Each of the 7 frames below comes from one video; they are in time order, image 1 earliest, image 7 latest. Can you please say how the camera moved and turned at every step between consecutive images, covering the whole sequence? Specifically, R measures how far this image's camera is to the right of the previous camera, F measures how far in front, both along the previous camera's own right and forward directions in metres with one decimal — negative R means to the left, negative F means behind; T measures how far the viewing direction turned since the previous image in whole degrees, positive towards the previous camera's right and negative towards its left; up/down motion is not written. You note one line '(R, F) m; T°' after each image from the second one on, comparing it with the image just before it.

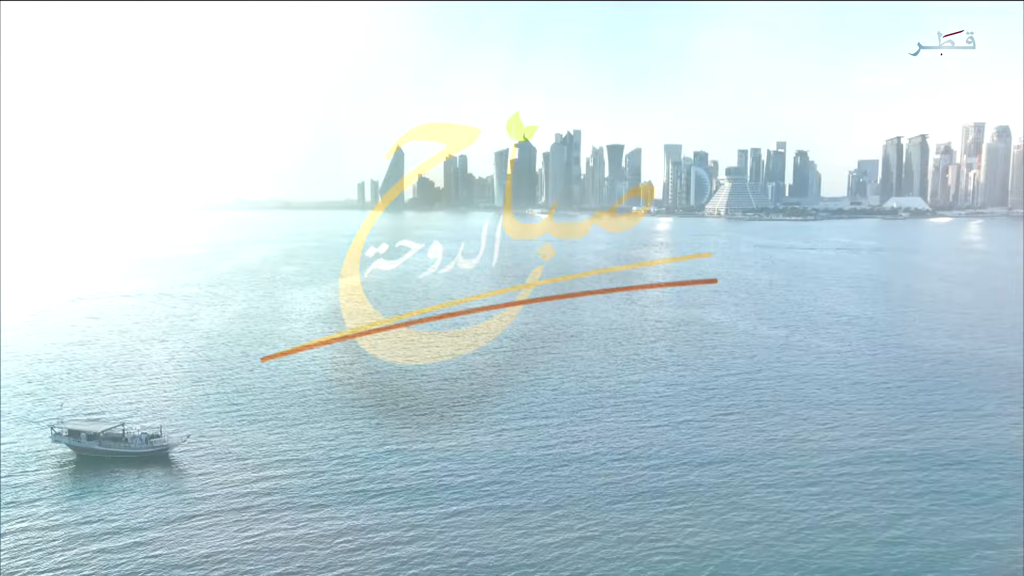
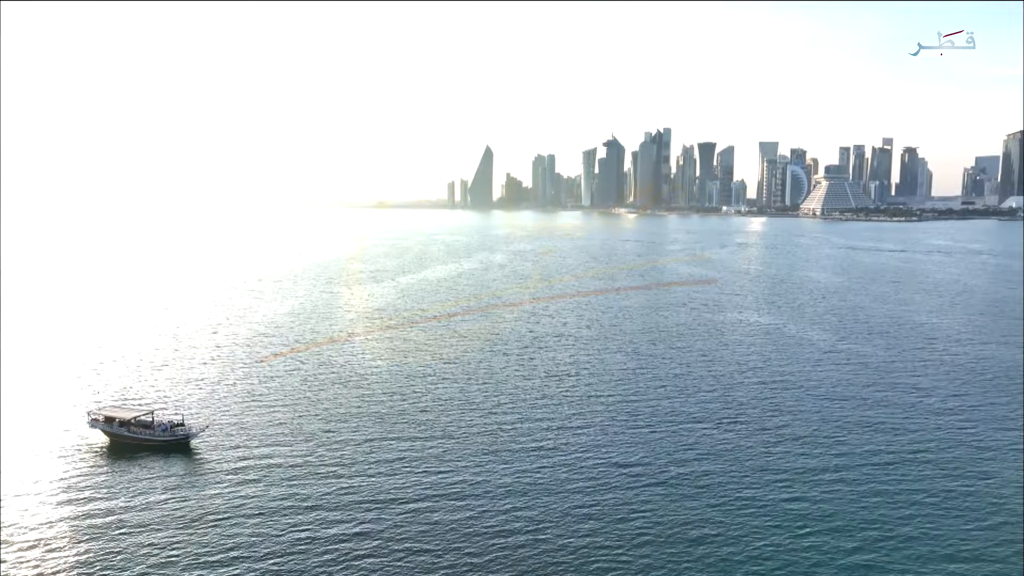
(+3.8, -0.6) m; -6°
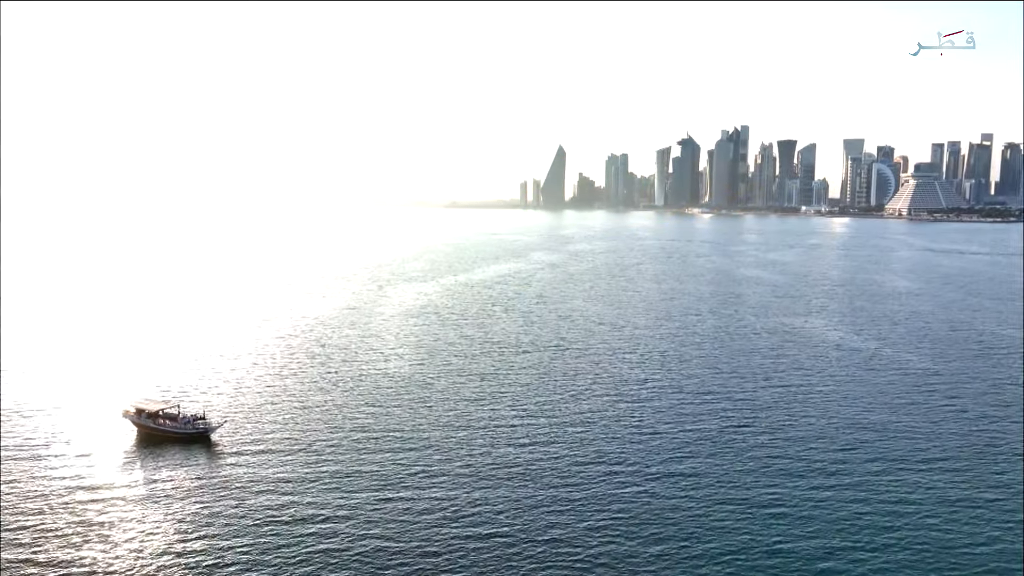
(+3.1, -0.4) m; -5°
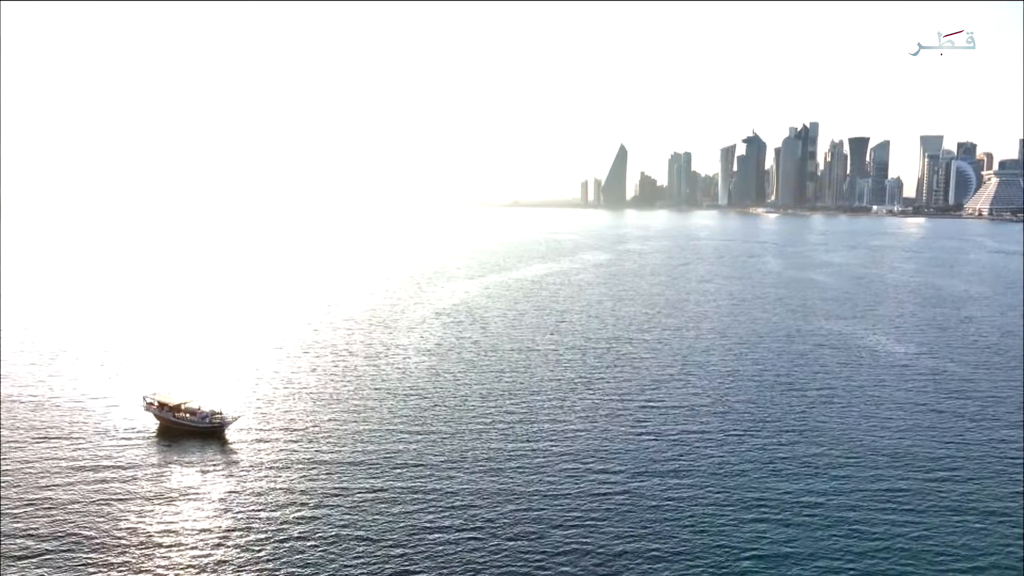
(+2.7, -0.1) m; -4°
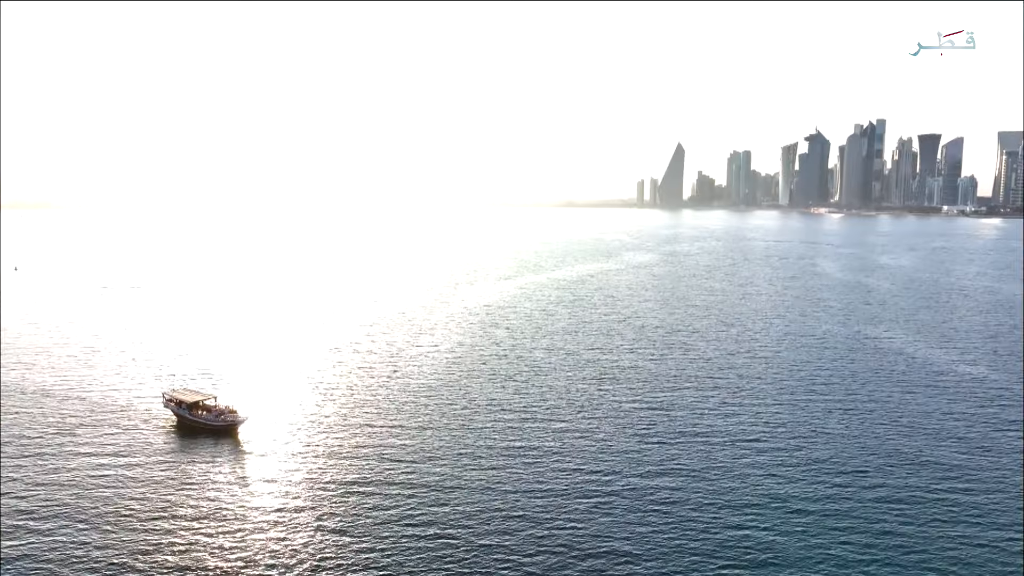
(+2.4, 0.0) m; -4°
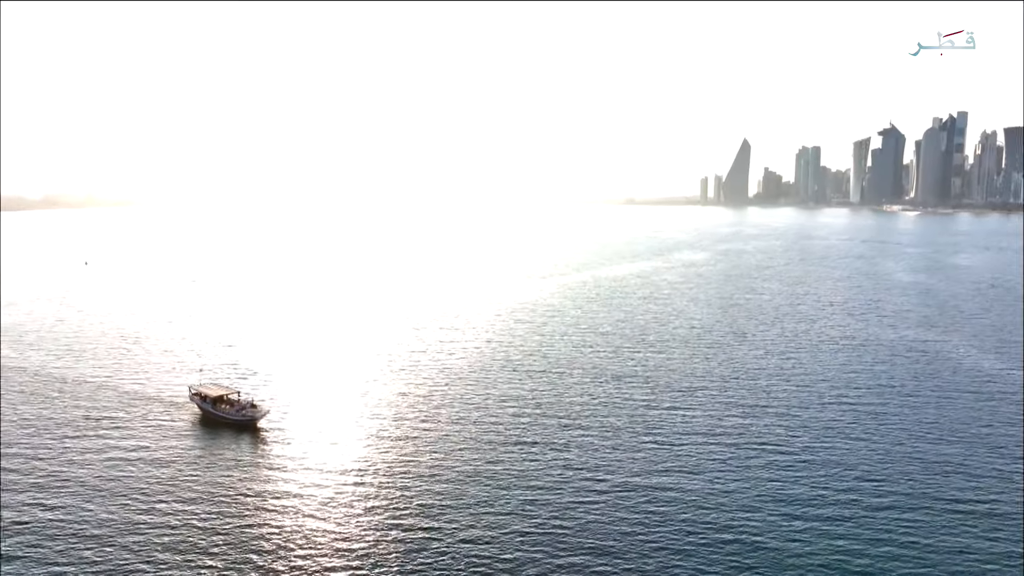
(+2.5, -0.4) m; -4°
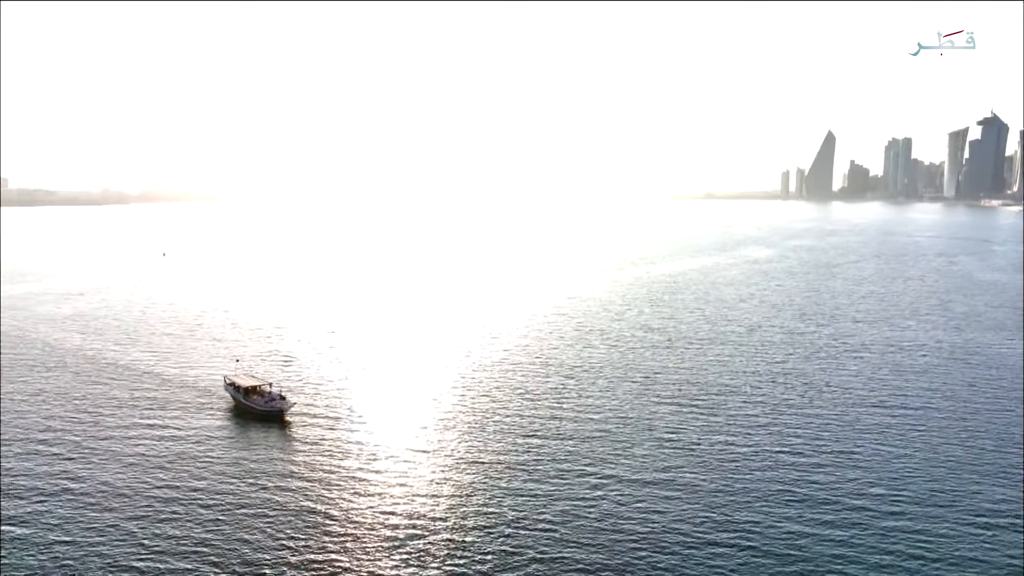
(+3.0, -0.6) m; -5°
